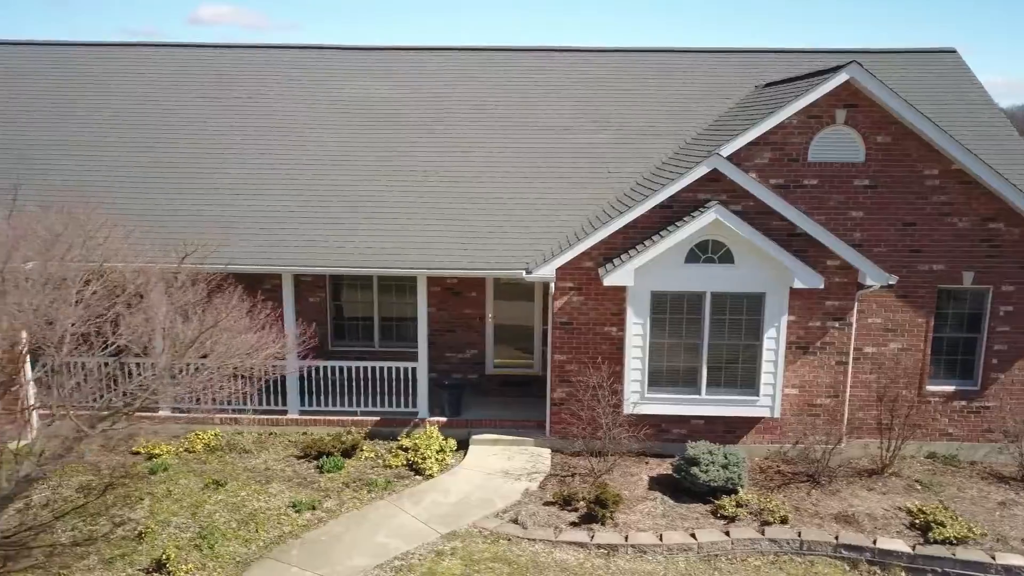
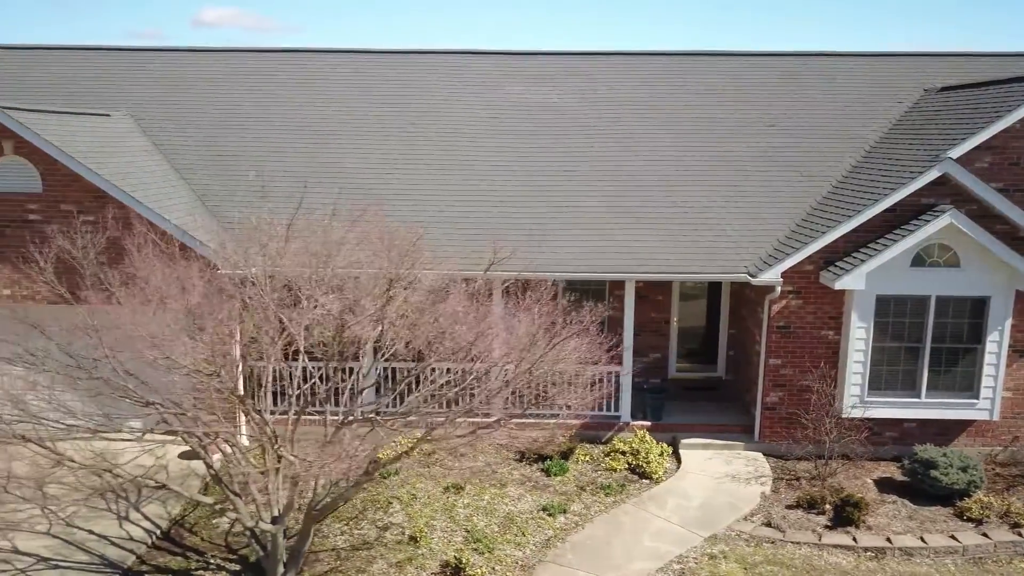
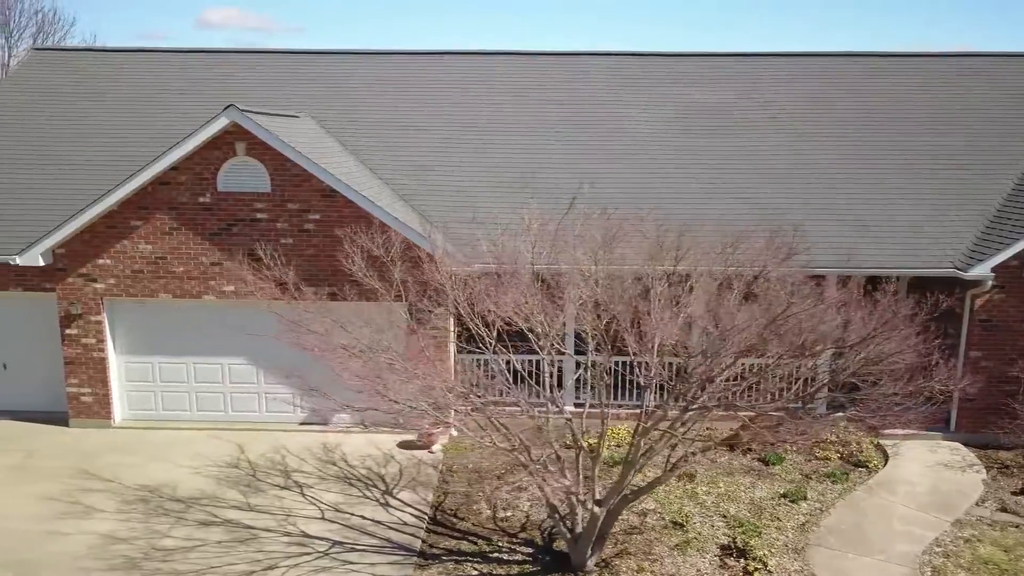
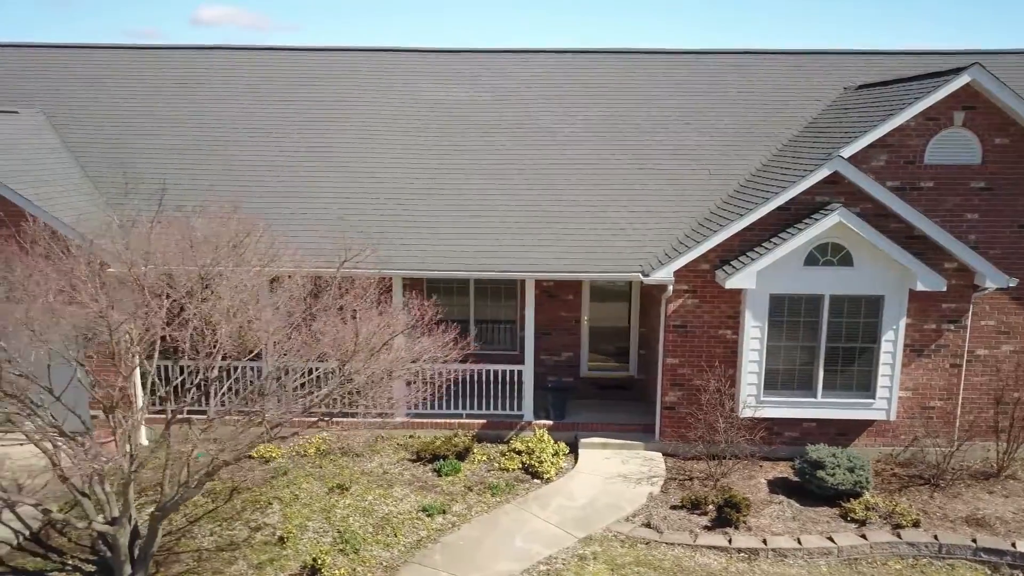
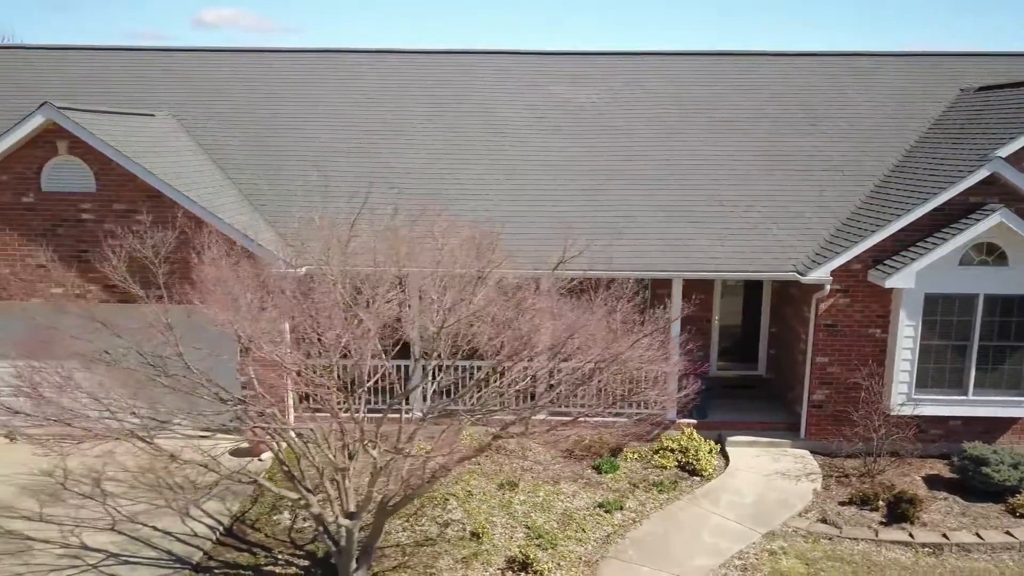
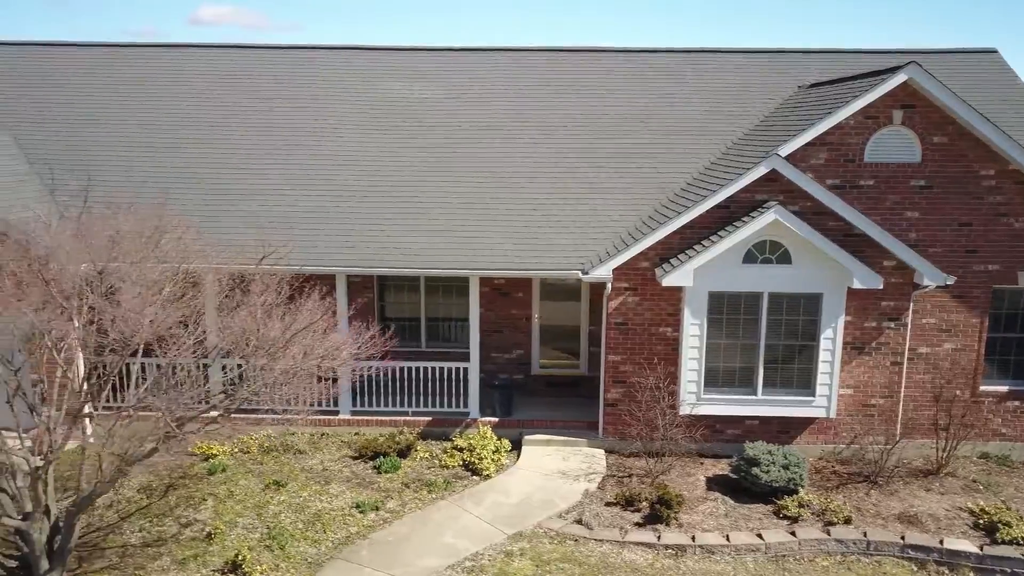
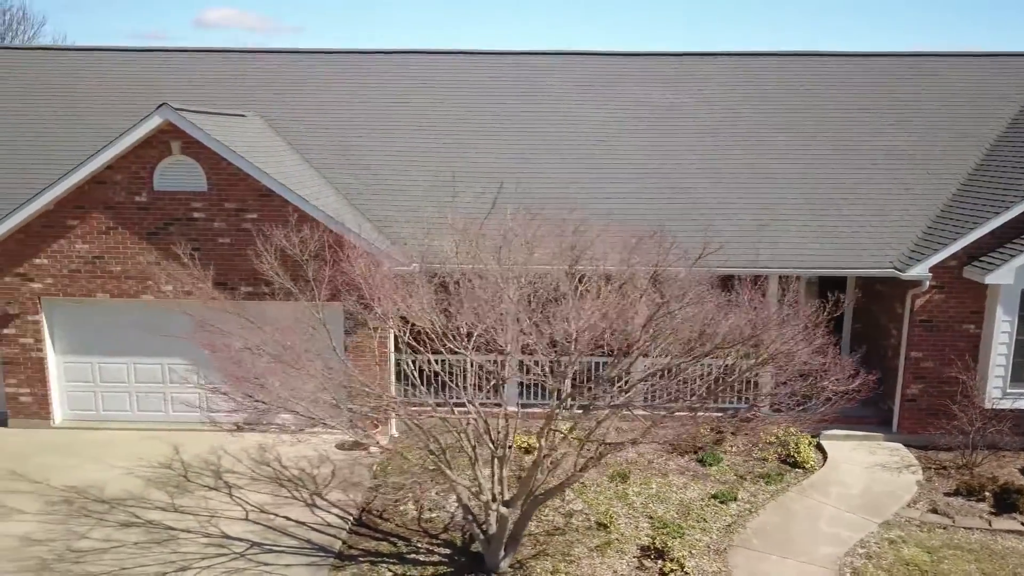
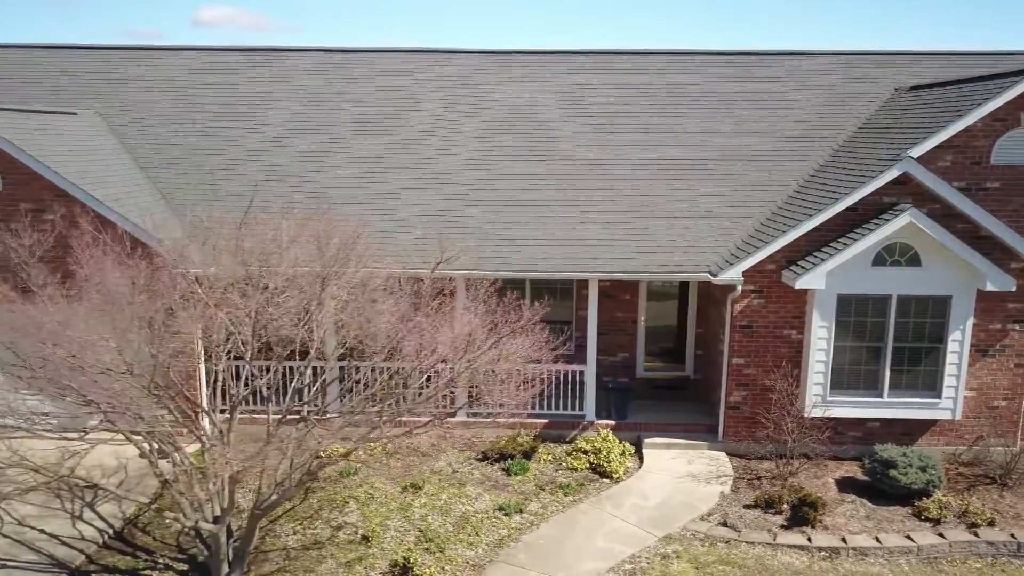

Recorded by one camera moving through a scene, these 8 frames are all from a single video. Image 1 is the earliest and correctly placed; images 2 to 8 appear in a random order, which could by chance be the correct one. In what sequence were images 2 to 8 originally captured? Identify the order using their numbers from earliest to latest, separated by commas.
6, 4, 8, 2, 5, 7, 3
